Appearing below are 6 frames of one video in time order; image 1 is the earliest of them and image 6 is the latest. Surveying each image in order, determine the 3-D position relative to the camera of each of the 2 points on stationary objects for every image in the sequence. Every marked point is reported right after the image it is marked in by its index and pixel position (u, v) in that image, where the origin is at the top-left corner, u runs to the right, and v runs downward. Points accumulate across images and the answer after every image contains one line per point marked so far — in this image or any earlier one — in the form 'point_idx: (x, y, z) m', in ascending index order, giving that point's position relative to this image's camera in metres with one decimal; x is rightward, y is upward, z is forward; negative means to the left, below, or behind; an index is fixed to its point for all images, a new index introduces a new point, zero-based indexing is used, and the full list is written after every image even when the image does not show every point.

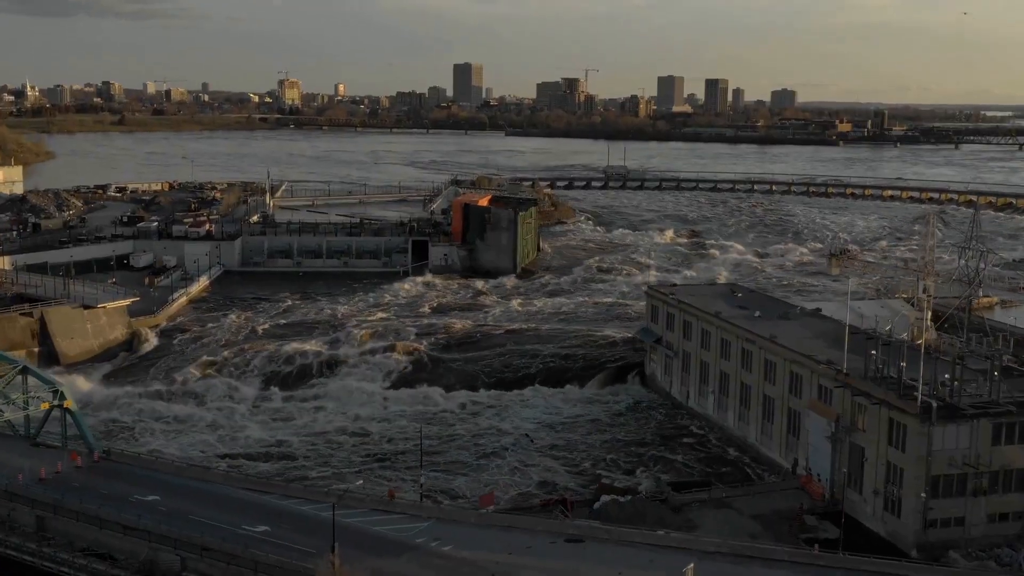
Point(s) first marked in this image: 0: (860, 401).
0: (+6.1, -2.0, +19.6) m
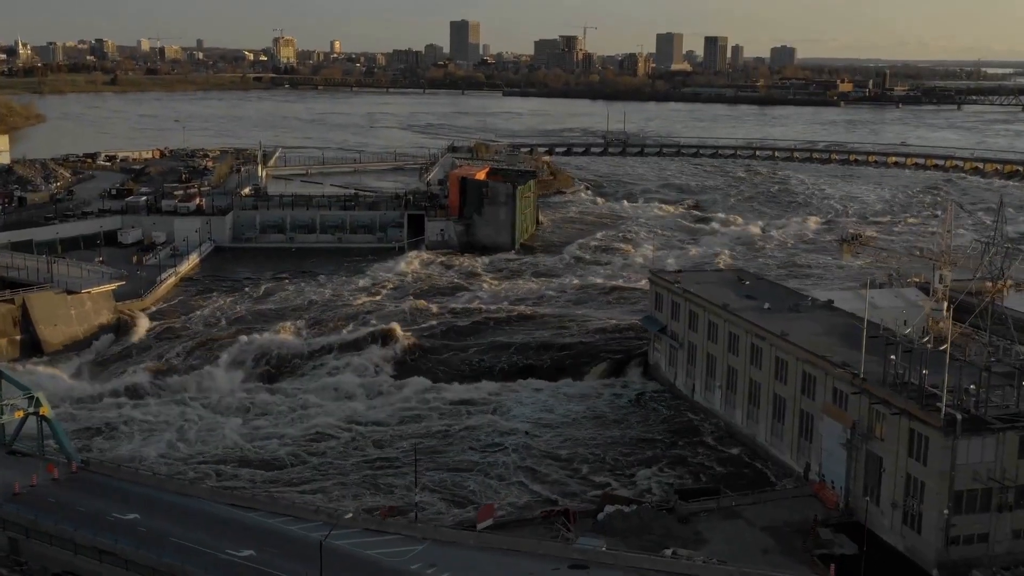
0: (+6.1, -2.0, +18.6) m
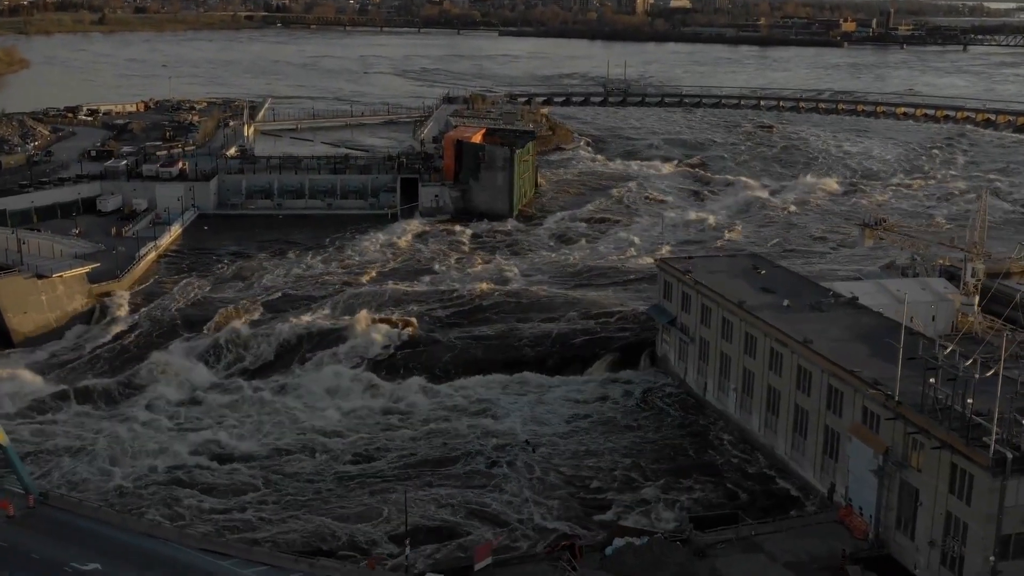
0: (+6.1, -2.2, +16.9) m
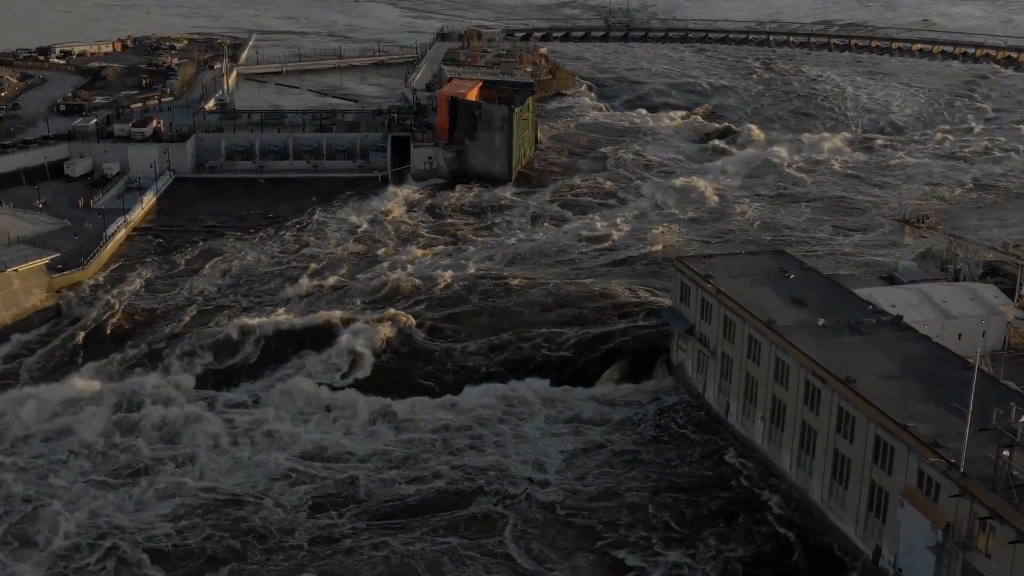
0: (+6.1, -3.0, +14.5) m
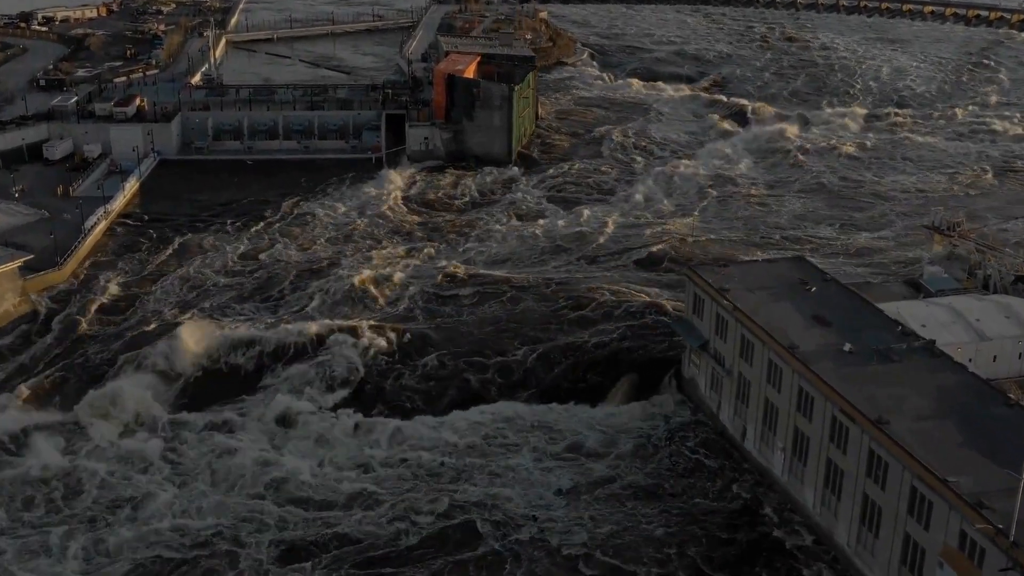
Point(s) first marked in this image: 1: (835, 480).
0: (+6.2, -3.6, +13.2) m
1: (+5.1, -3.0, +17.8) m
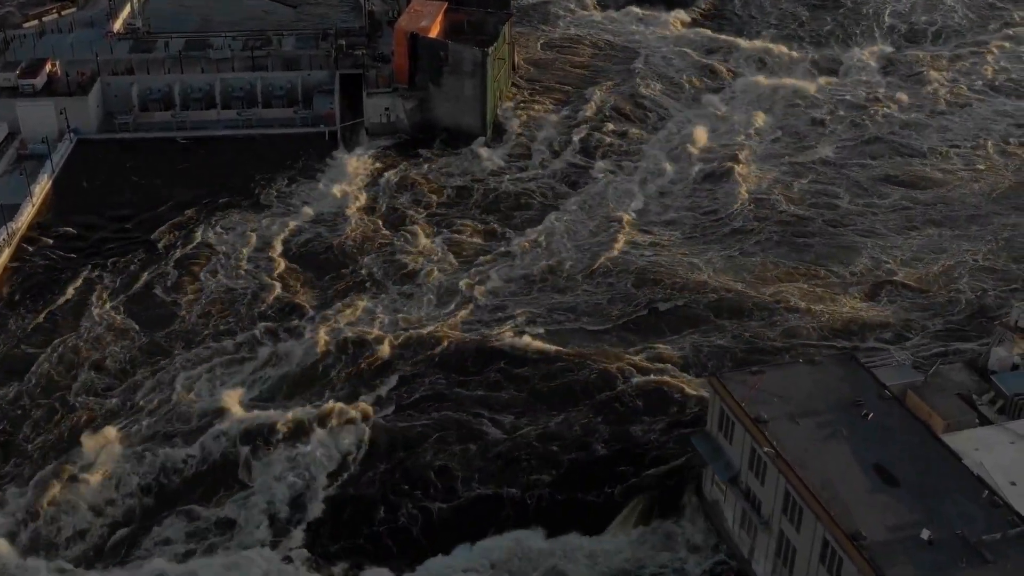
0: (+6.3, -6.7, +9.7) m
1: (+5.1, -5.5, +14.1) m
